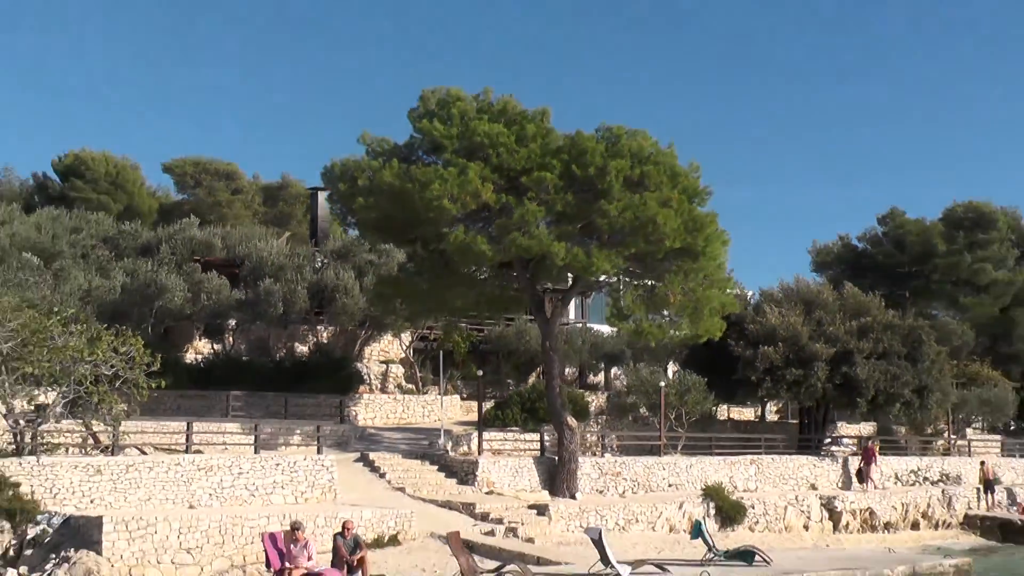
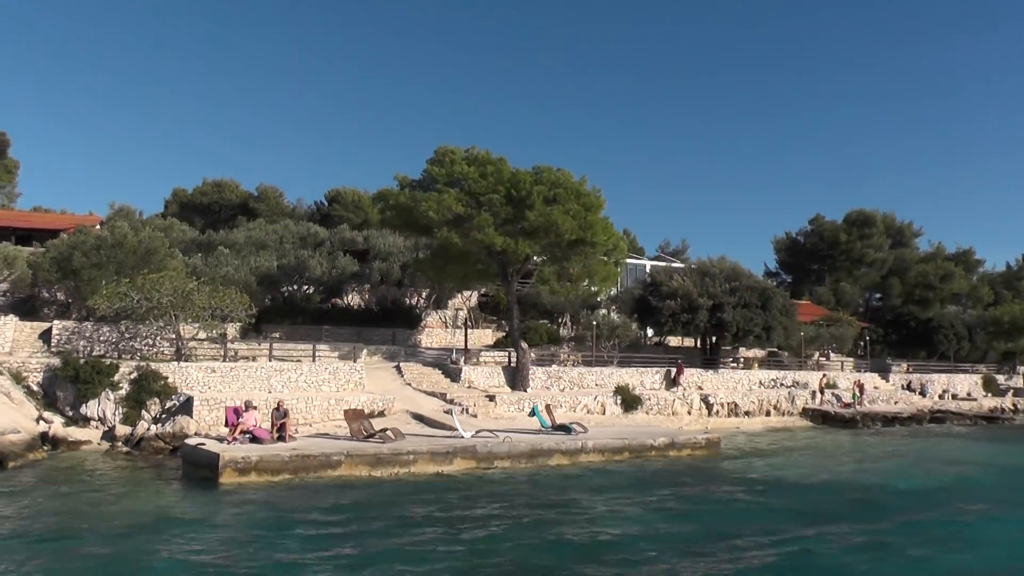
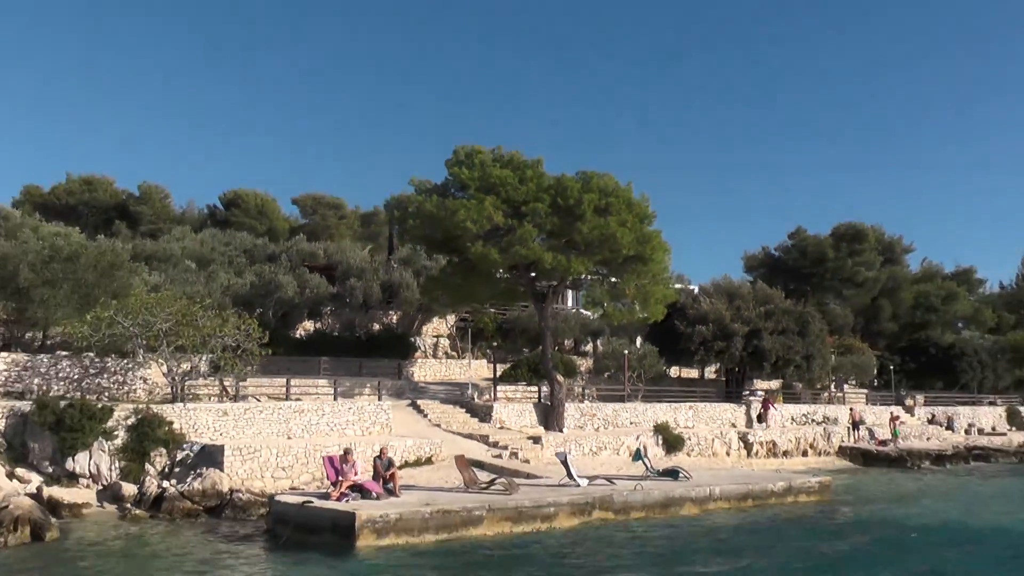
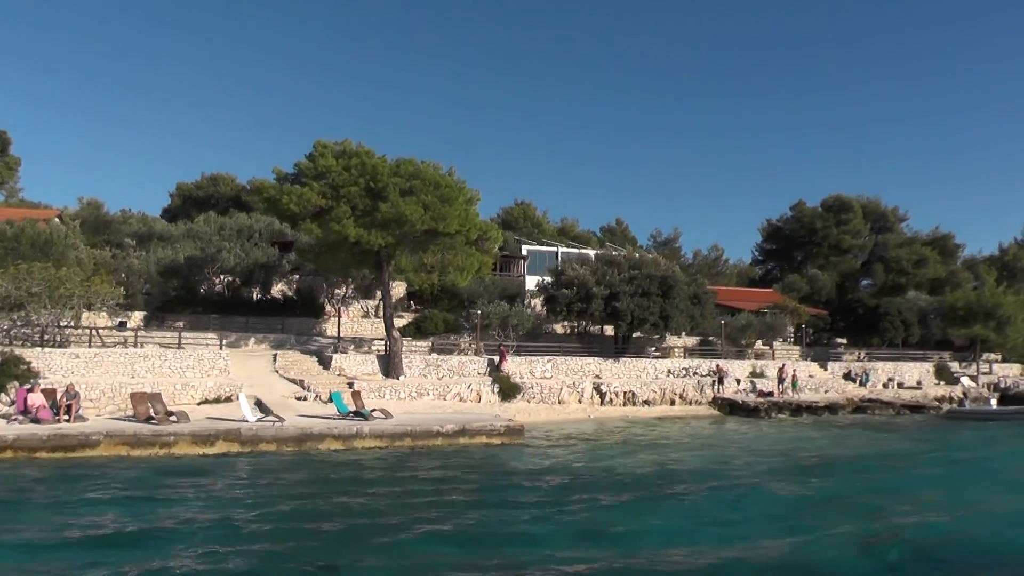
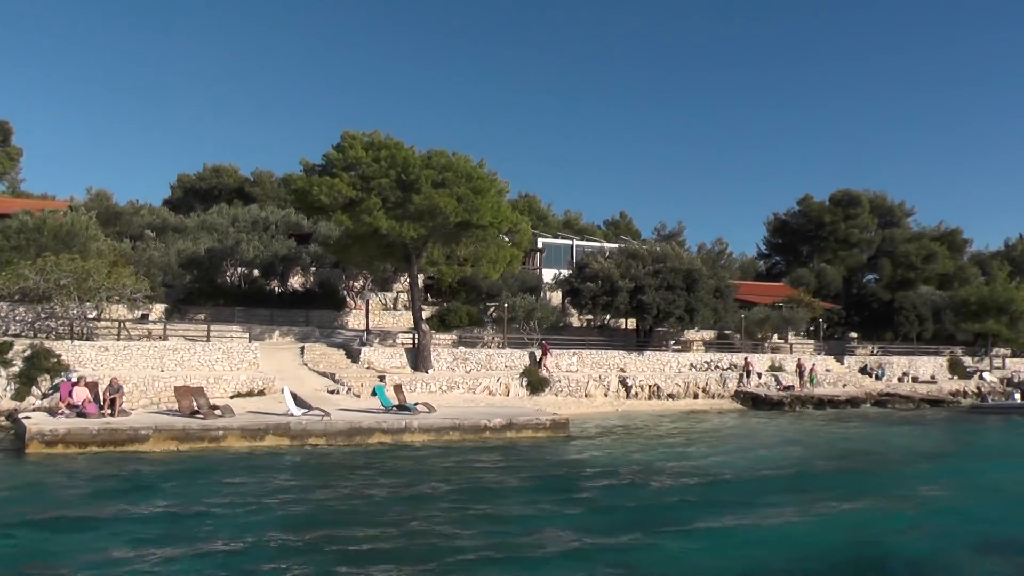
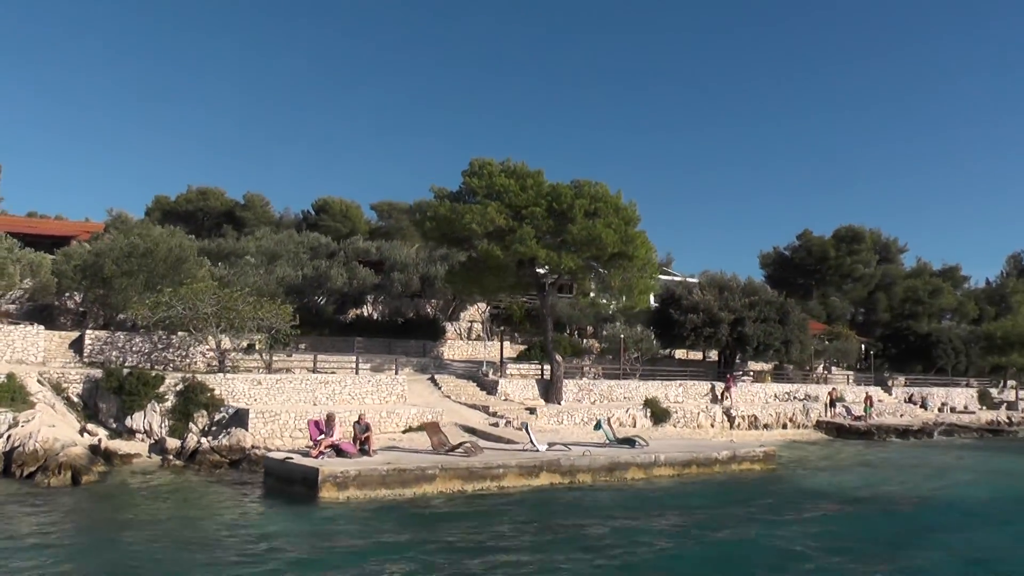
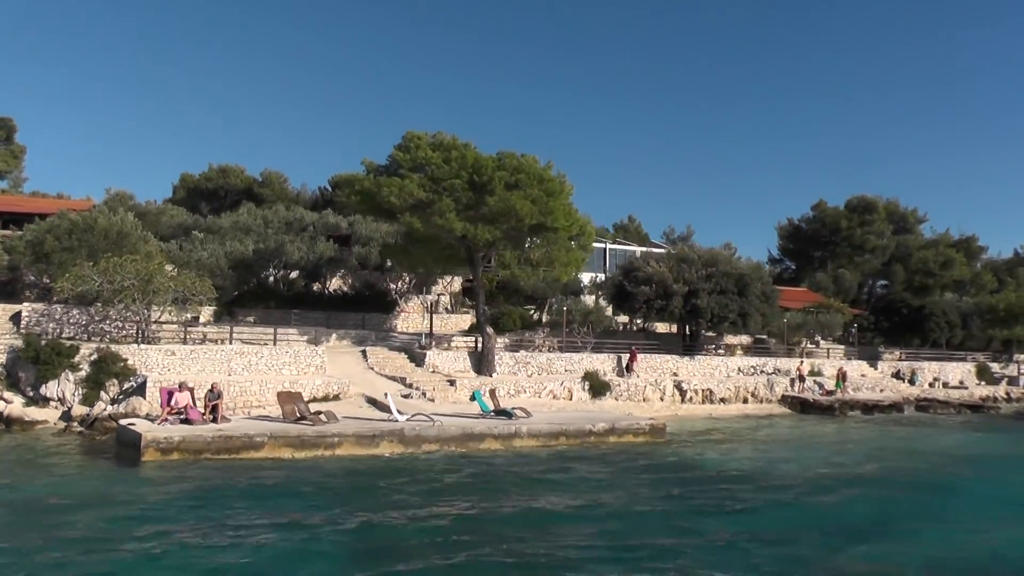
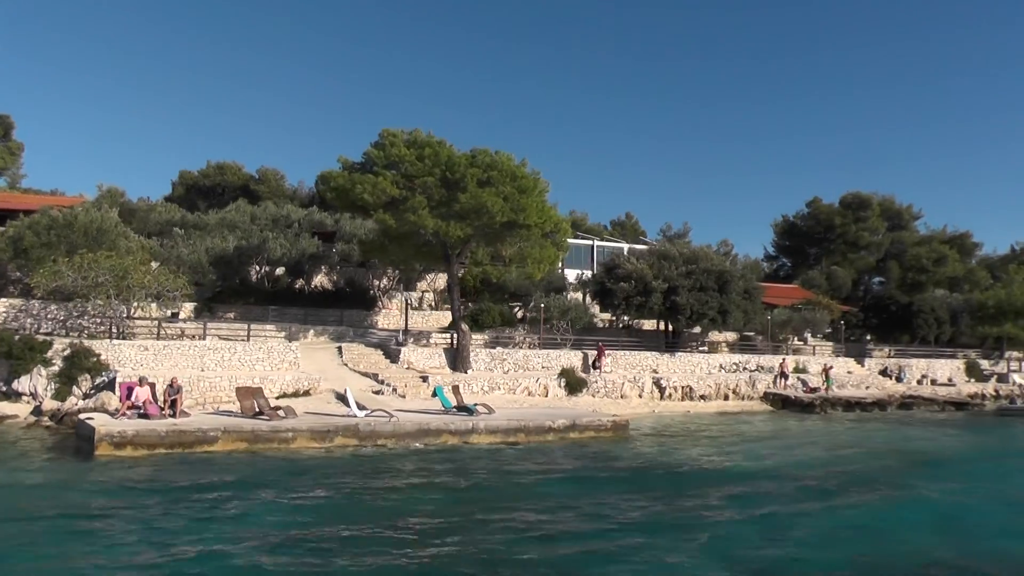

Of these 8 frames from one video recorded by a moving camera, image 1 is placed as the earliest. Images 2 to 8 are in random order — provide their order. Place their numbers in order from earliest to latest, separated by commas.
3, 6, 2, 7, 8, 5, 4
